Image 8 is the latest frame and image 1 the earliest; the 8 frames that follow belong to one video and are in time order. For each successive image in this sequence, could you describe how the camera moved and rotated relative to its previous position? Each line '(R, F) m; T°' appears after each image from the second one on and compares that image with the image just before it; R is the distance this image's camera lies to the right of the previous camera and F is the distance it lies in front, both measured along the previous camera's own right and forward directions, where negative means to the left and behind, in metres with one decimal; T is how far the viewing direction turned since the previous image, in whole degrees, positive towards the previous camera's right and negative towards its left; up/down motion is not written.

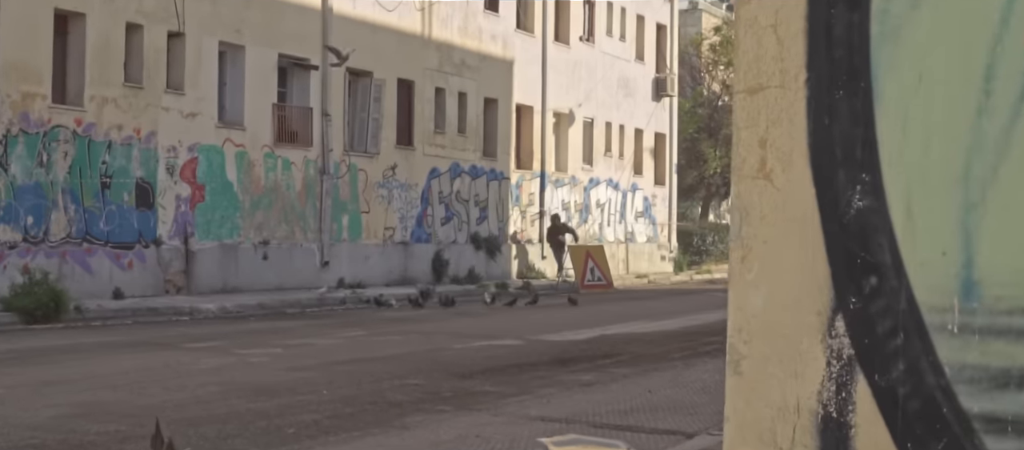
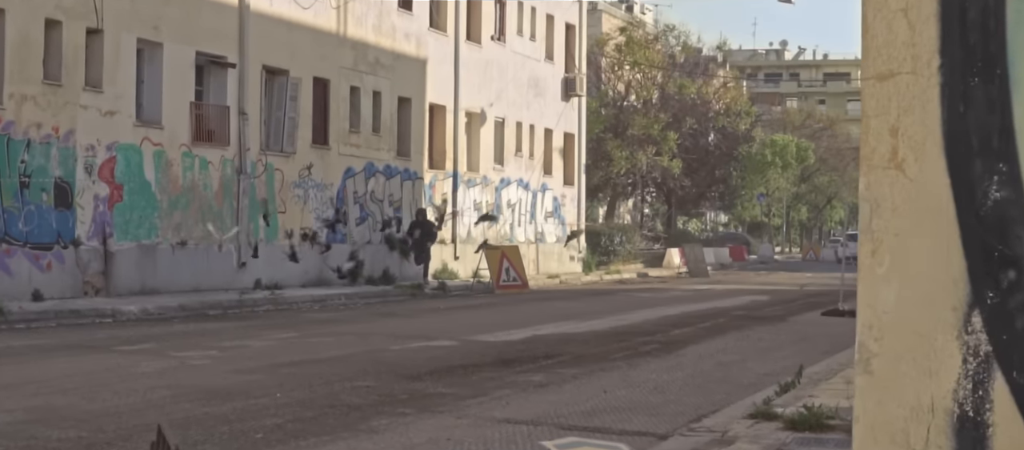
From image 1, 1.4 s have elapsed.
(-0.5, +0.1) m; +4°
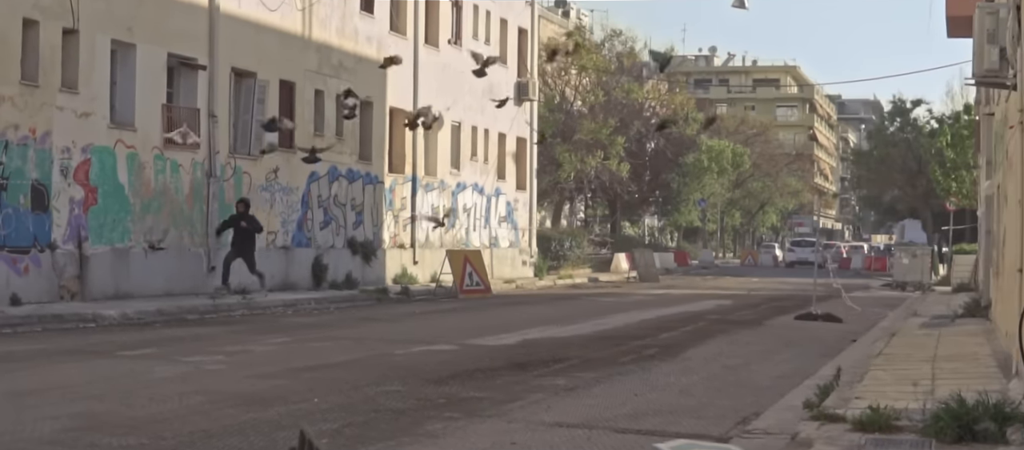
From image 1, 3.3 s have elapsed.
(-0.8, 0.0) m; +3°
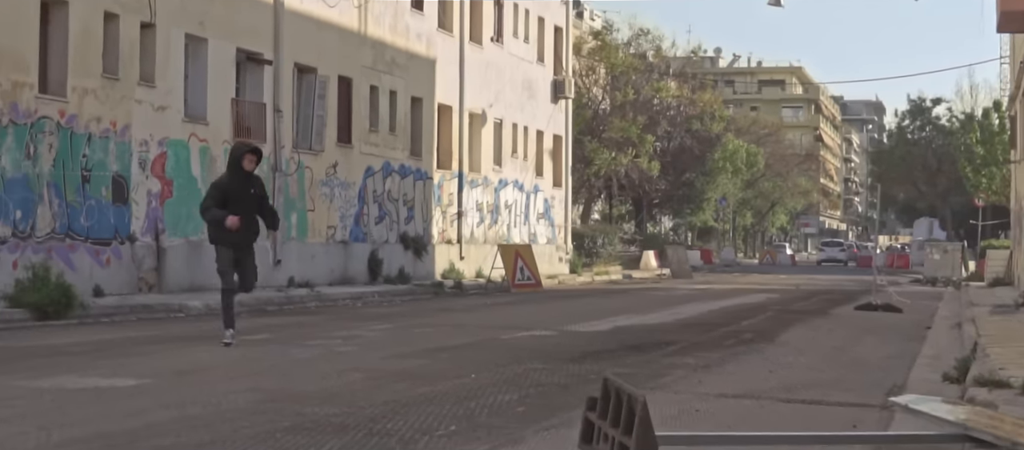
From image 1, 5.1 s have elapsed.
(-1.1, -0.2) m; 0°
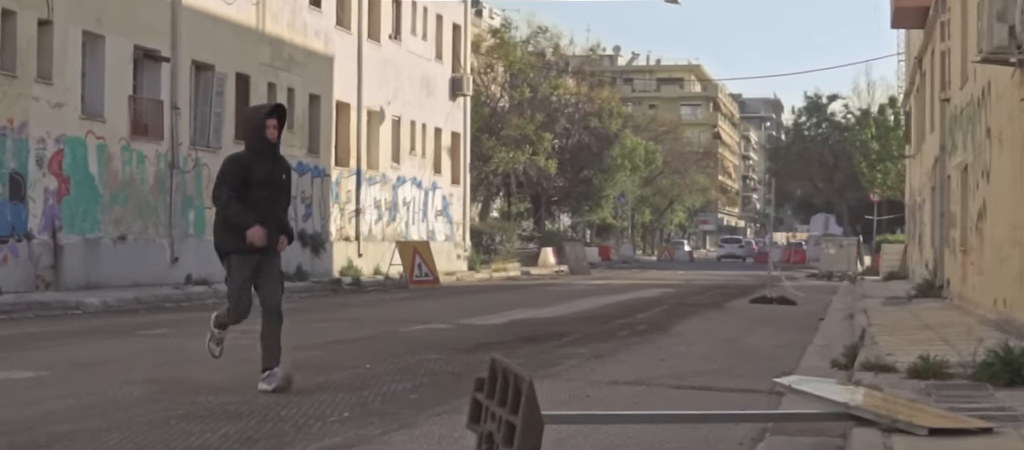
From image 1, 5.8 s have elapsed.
(0.0, -0.2) m; +4°
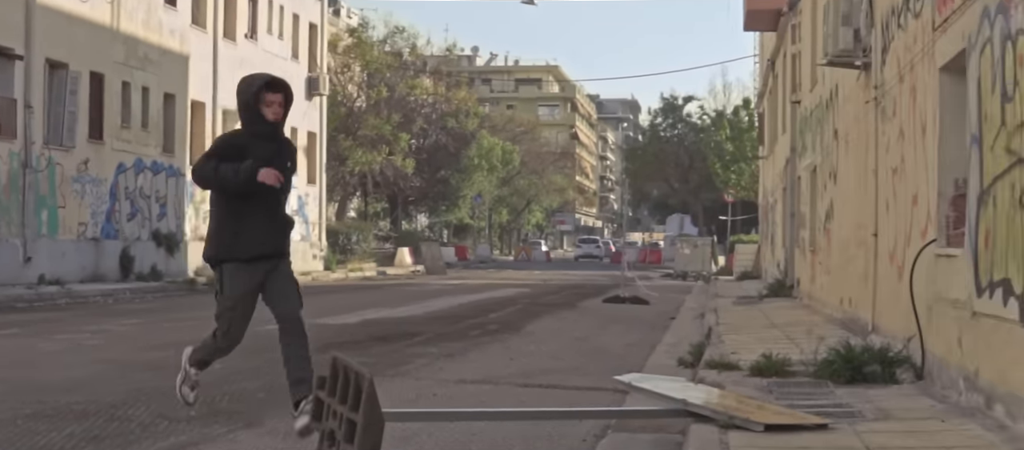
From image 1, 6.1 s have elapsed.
(+0.1, -0.2) m; +6°
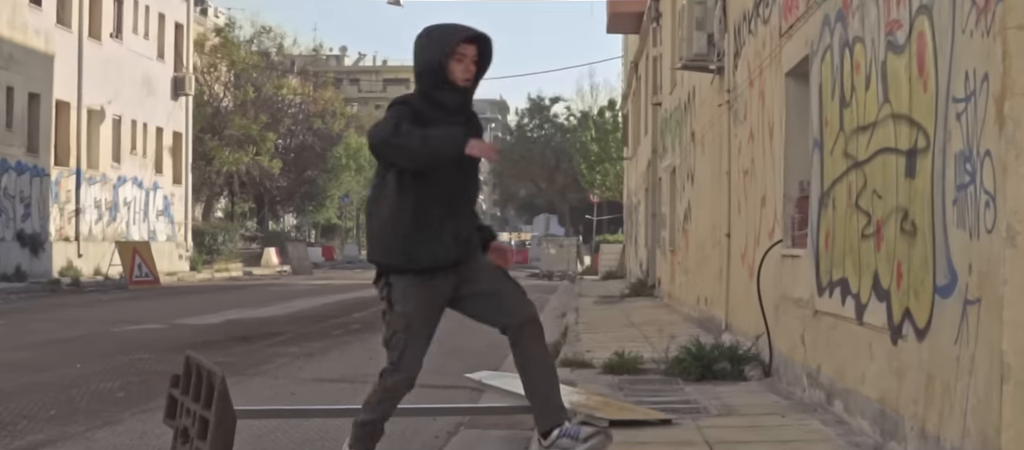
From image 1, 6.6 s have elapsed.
(+0.1, -0.2) m; +5°
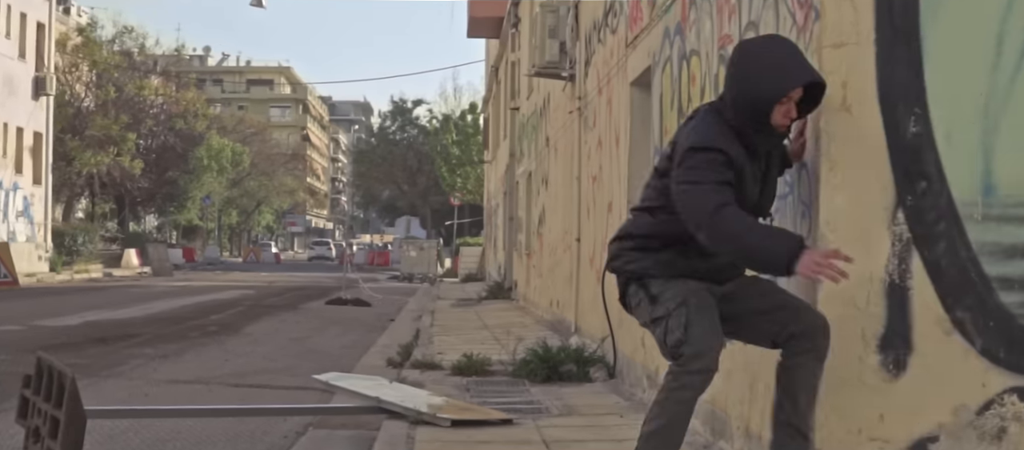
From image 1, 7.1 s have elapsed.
(+0.1, -0.4) m; +6°
